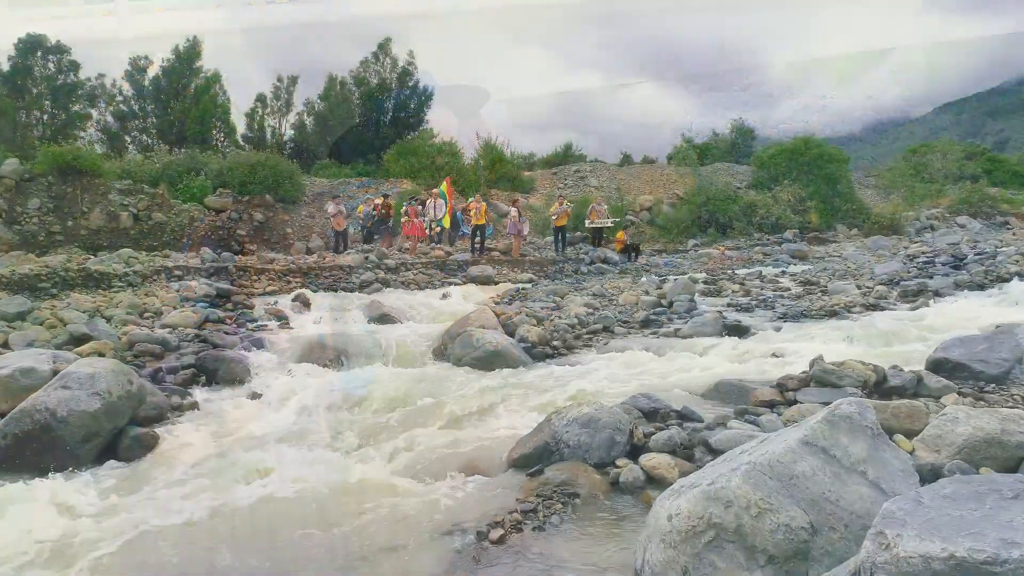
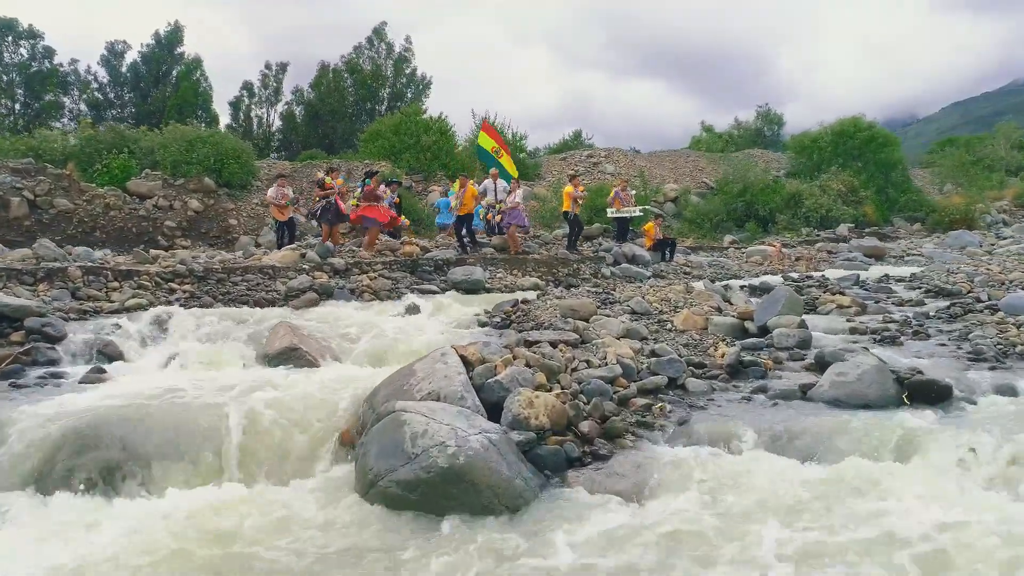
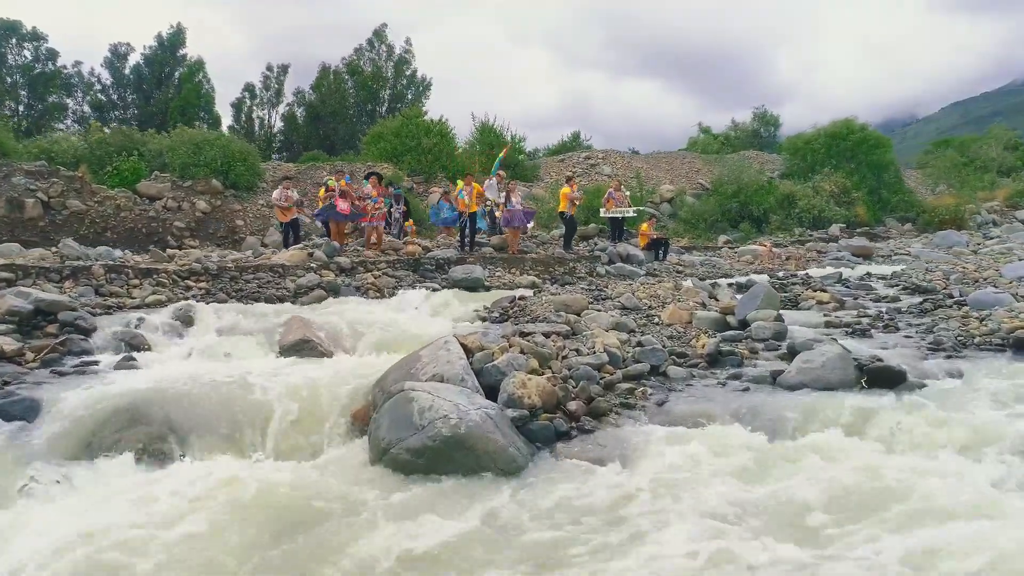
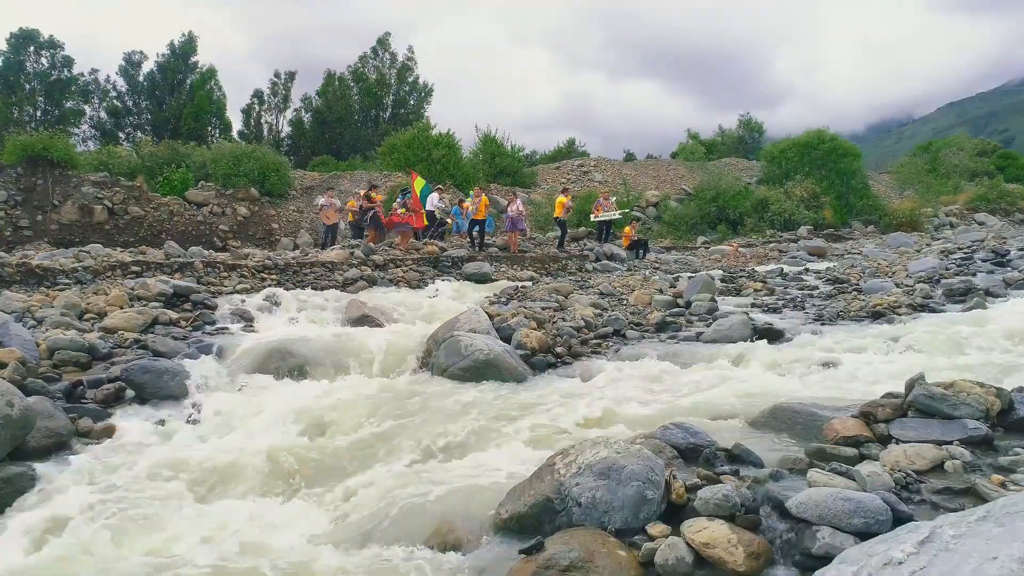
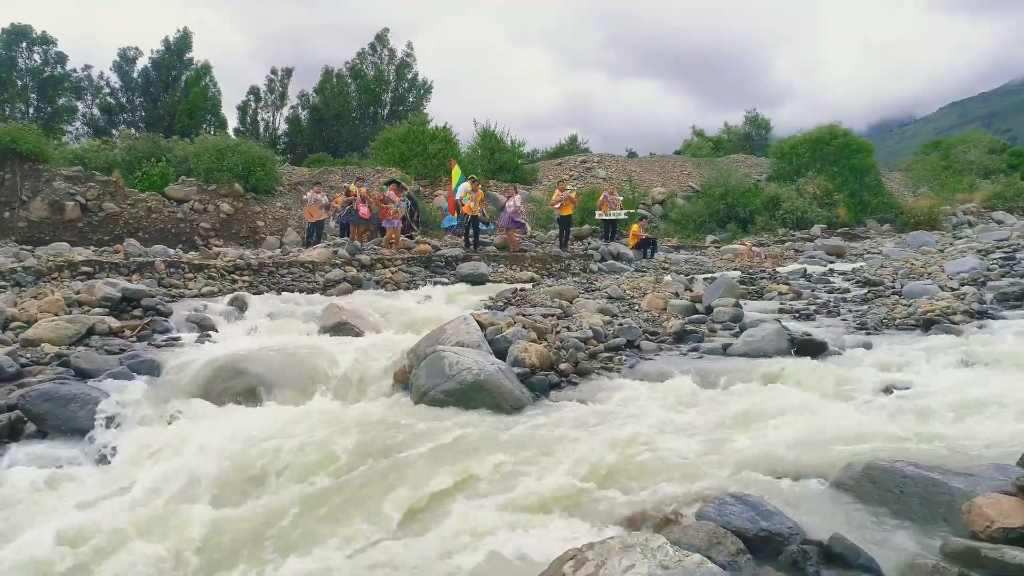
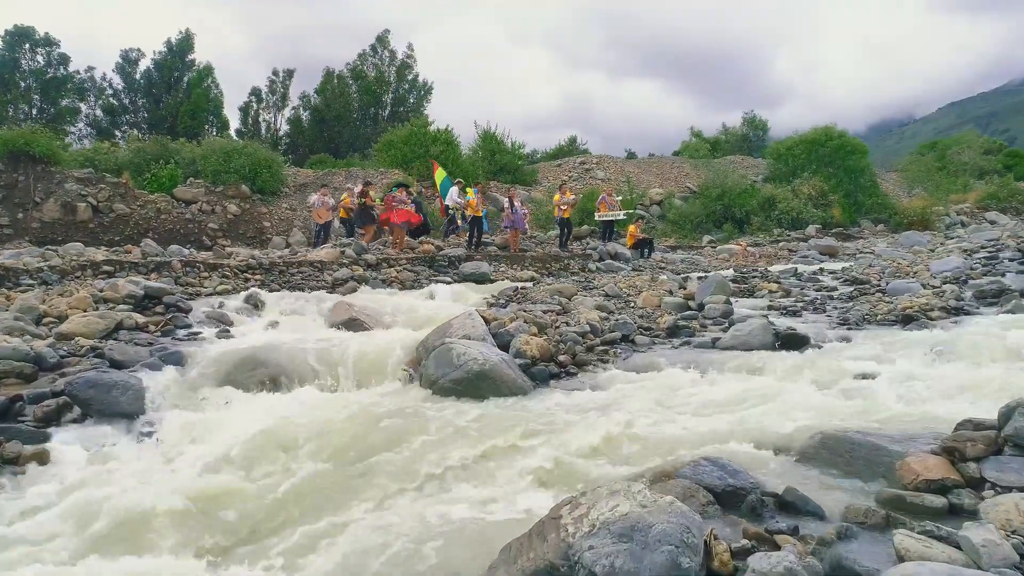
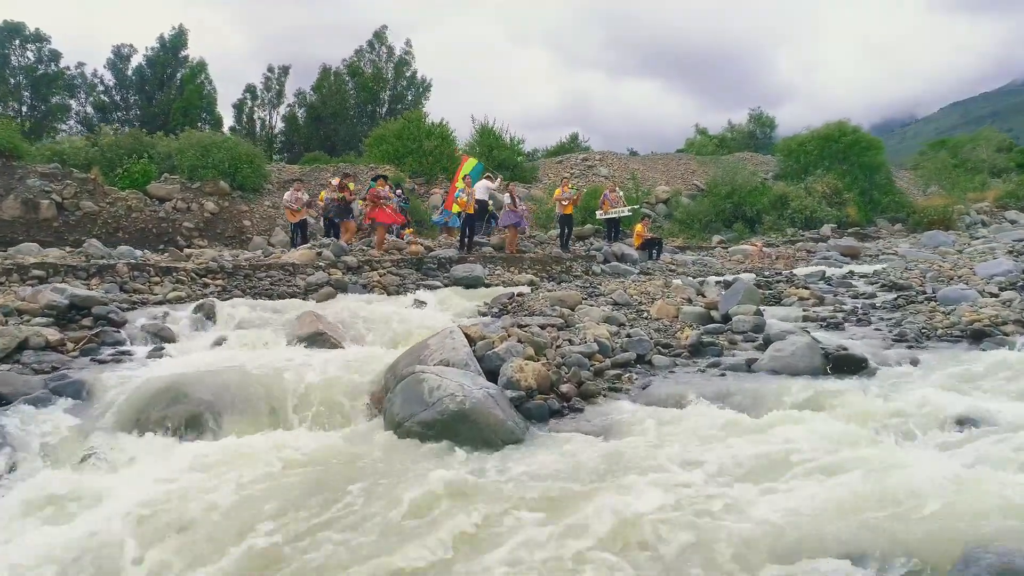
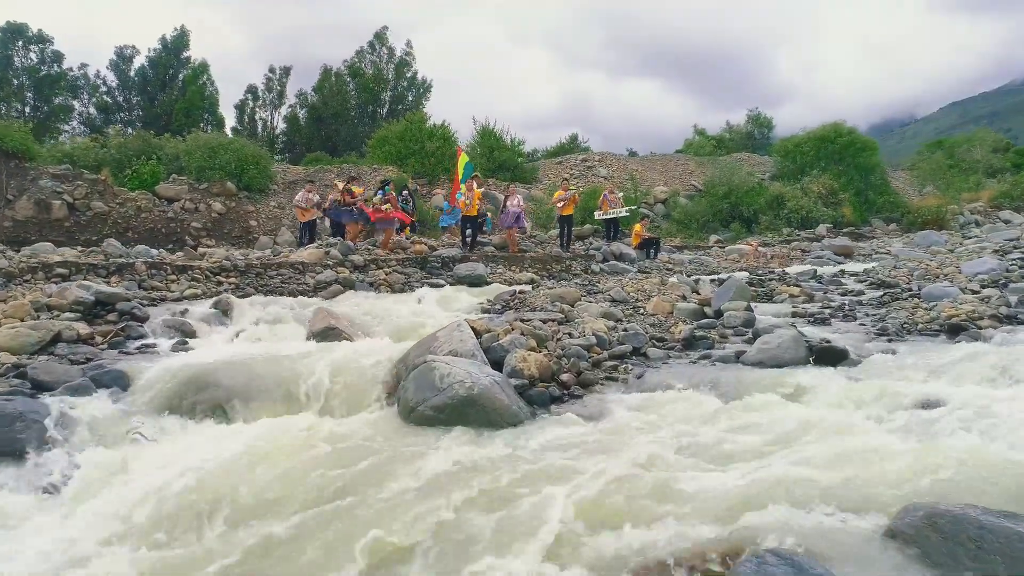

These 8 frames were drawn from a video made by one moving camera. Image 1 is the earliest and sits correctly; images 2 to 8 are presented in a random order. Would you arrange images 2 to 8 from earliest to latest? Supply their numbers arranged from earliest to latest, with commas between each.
4, 6, 5, 8, 7, 3, 2
